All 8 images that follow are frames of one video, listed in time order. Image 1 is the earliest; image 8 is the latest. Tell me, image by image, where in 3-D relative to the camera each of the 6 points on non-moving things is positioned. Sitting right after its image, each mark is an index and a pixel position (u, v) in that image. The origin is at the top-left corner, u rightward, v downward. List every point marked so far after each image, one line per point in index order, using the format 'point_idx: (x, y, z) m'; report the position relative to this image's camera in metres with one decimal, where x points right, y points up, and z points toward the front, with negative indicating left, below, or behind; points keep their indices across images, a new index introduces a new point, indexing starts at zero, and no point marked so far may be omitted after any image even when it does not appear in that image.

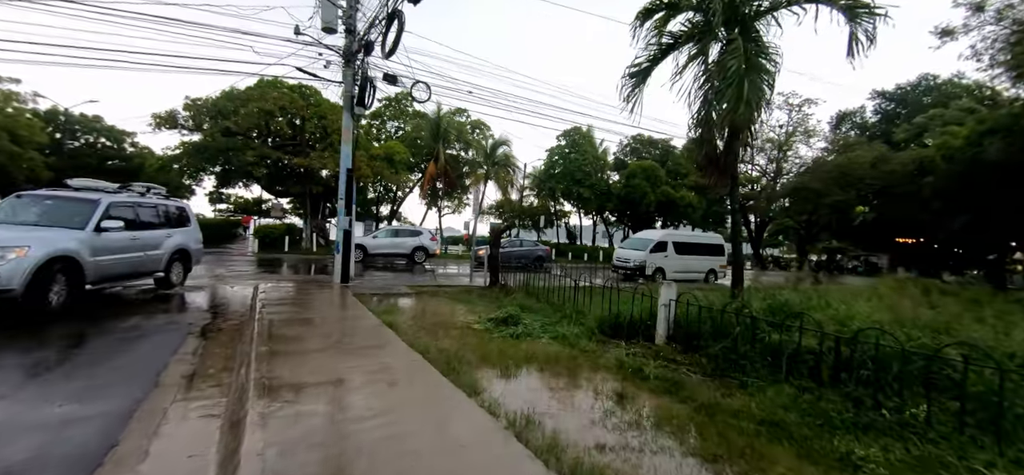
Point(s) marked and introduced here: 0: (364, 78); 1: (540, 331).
0: (-4.3, +4.7, +12.0) m
1: (+0.6, -2.0, +8.6) m
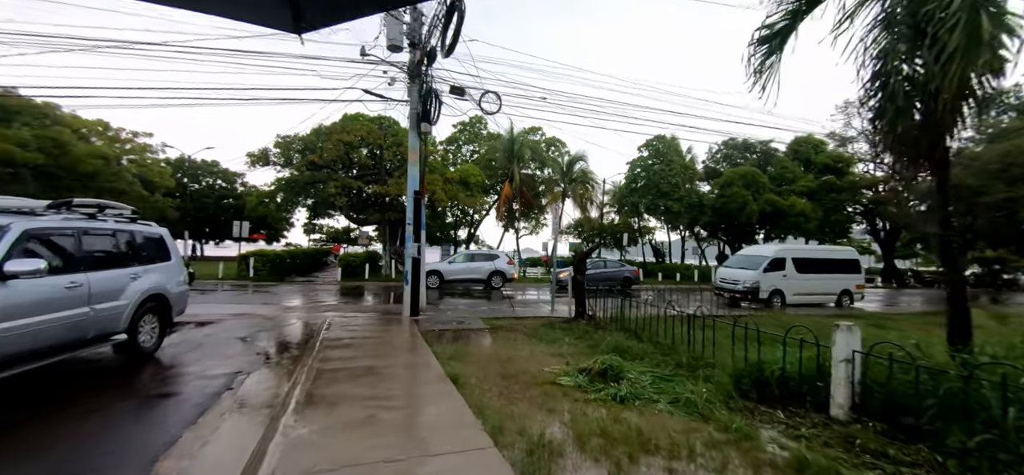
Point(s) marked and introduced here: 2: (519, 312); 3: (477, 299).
0: (-2.2, +3.9, +10.9) m
1: (+2.2, -2.4, +6.3) m
2: (+0.3, -2.8, +15.1) m
3: (-1.6, -2.9, +19.3) m
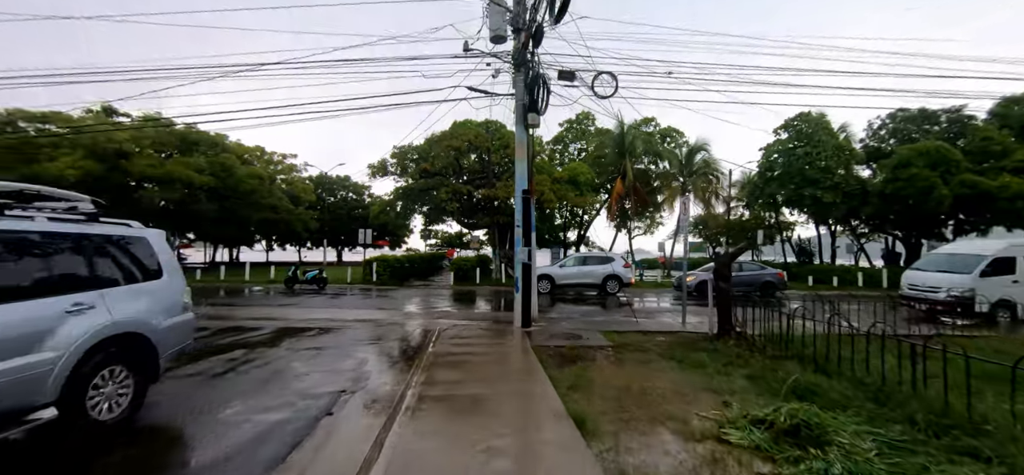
0: (+0.6, +3.9, +9.7) m
1: (+3.8, -2.3, +4.1) m
2: (+4.2, -2.8, +13.1) m
3: (+3.5, -3.0, +17.6) m
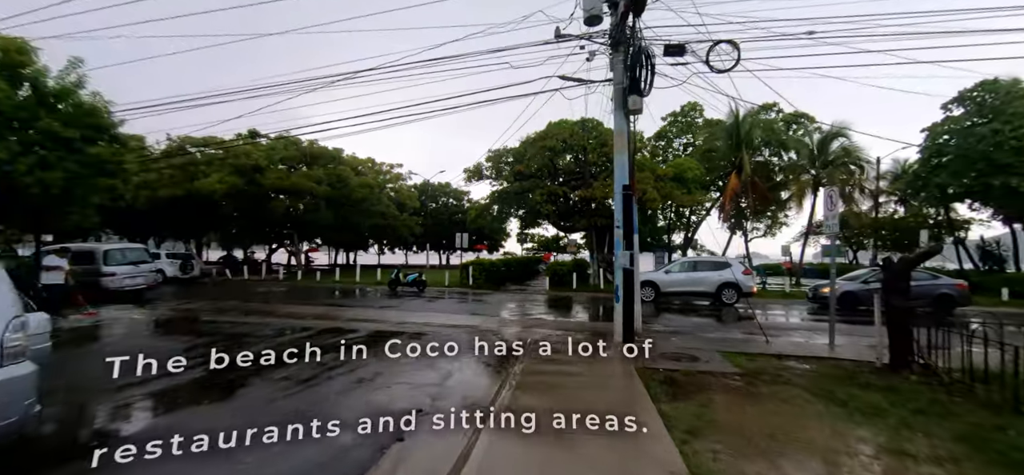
0: (+2.7, +3.8, +8.4) m
1: (+4.4, -2.3, +2.1) m
2: (+7.0, -2.8, +10.7) m
3: (+7.3, -3.1, +15.3) m
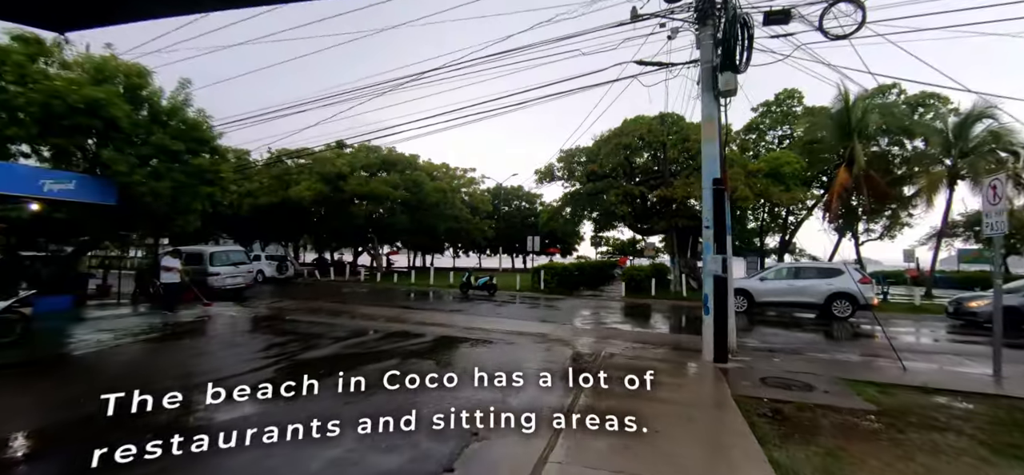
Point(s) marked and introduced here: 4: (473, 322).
0: (+3.9, +3.8, +7.2) m
1: (+4.5, -2.3, +0.6) m
2: (+8.6, -2.9, +8.7) m
3: (+9.8, -3.1, +13.1) m
4: (-1.0, -2.2, +11.1) m
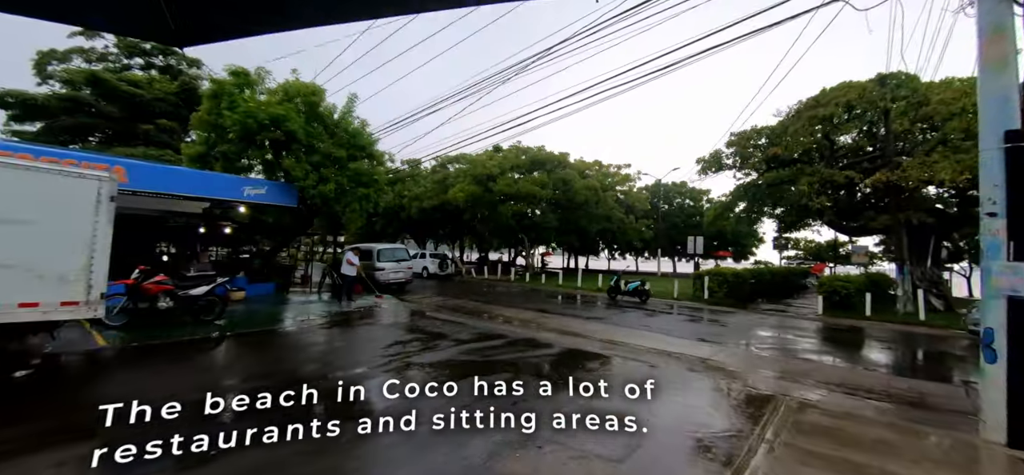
0: (+5.6, +3.8, +4.2) m
1: (+3.6, -2.2, -2.1) m
2: (+10.4, -2.8, +3.8) m
3: (+13.2, -3.2, +7.5) m
4: (+2.4, -2.2, +9.7) m
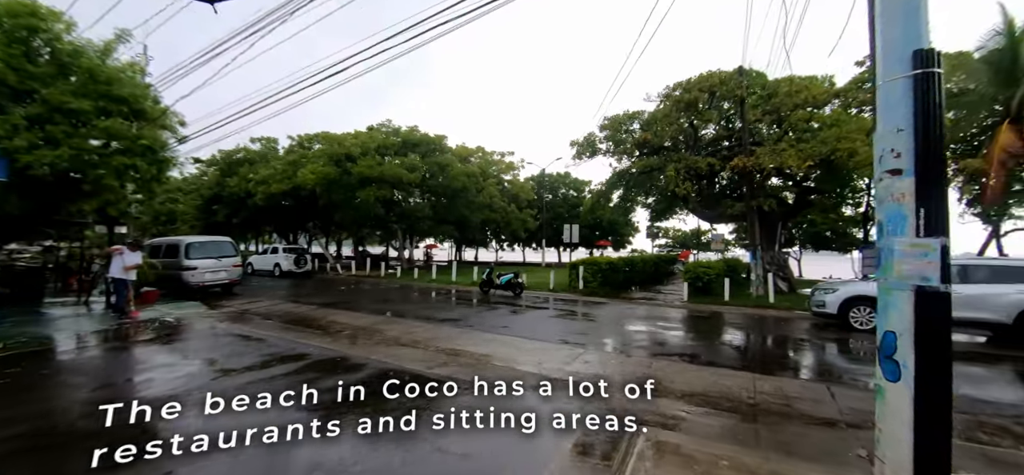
0: (+3.5, +4.1, +3.4) m
1: (+3.2, -2.1, -3.0) m
2: (+8.4, -2.6, +4.4) m
3: (+10.2, -2.8, +8.6) m
4: (-0.8, -1.9, +8.1) m
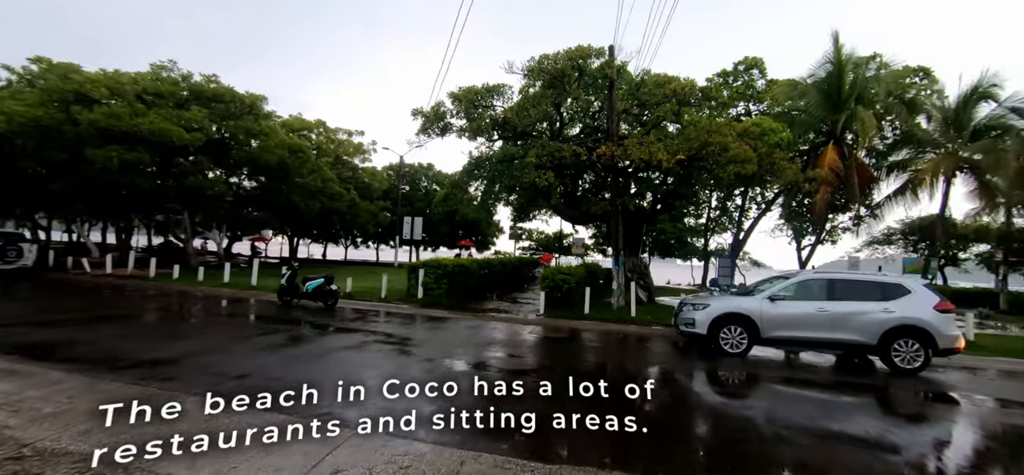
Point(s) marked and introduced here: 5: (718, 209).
0: (+2.1, +4.0, +1.5) m
1: (+3.5, -2.1, -4.8) m
2: (+6.2, -2.8, +3.8) m
3: (+6.6, -3.0, +8.4) m
4: (-3.8, -1.7, +4.6) m
5: (+11.5, +1.7, +22.5) m
